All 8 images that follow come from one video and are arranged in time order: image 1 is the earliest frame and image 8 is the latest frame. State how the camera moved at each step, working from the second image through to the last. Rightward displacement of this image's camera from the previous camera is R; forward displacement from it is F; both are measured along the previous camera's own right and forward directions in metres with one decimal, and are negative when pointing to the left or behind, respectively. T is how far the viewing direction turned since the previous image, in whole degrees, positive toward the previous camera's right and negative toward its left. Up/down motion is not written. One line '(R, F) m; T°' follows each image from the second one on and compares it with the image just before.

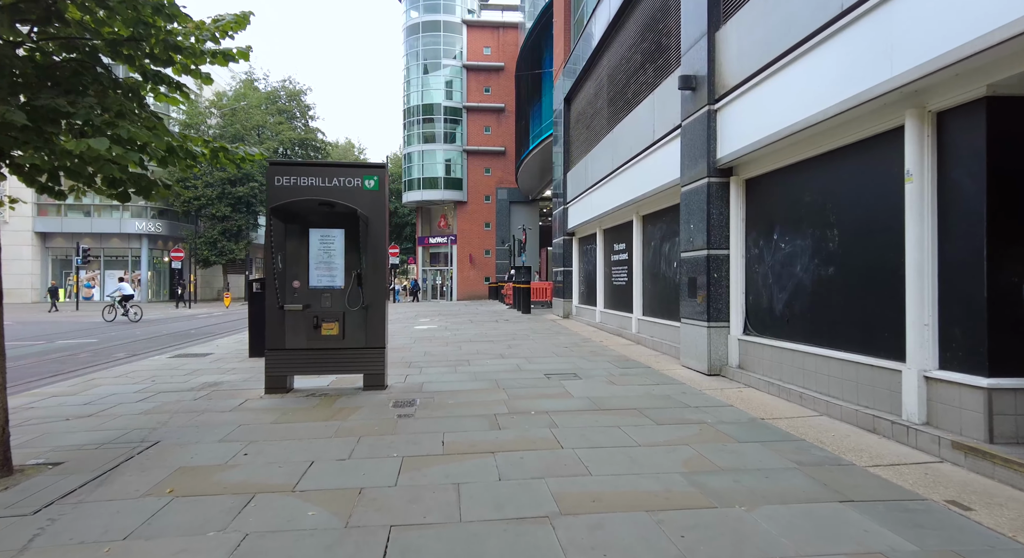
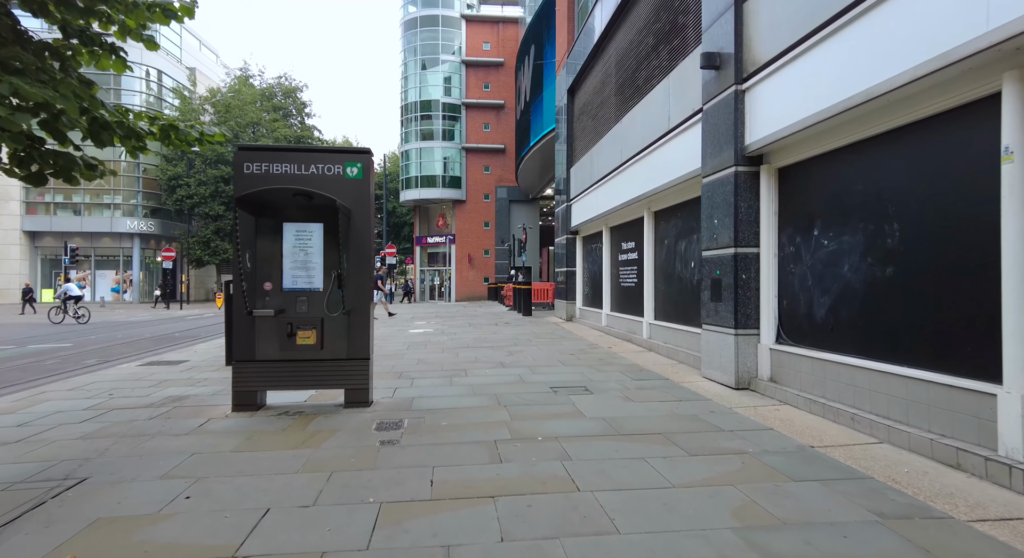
(0.0, +0.8) m; 0°
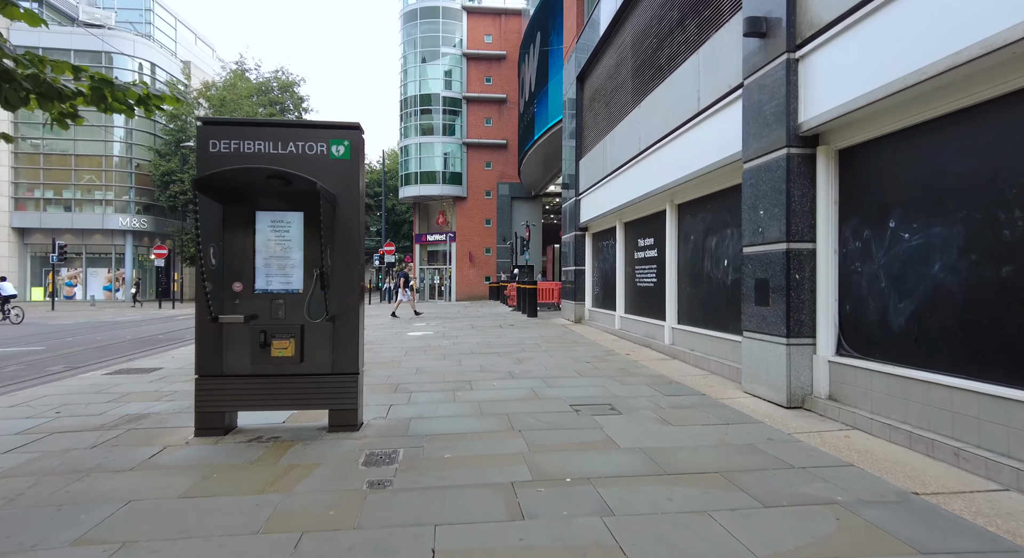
(-0.2, +1.0) m; 0°
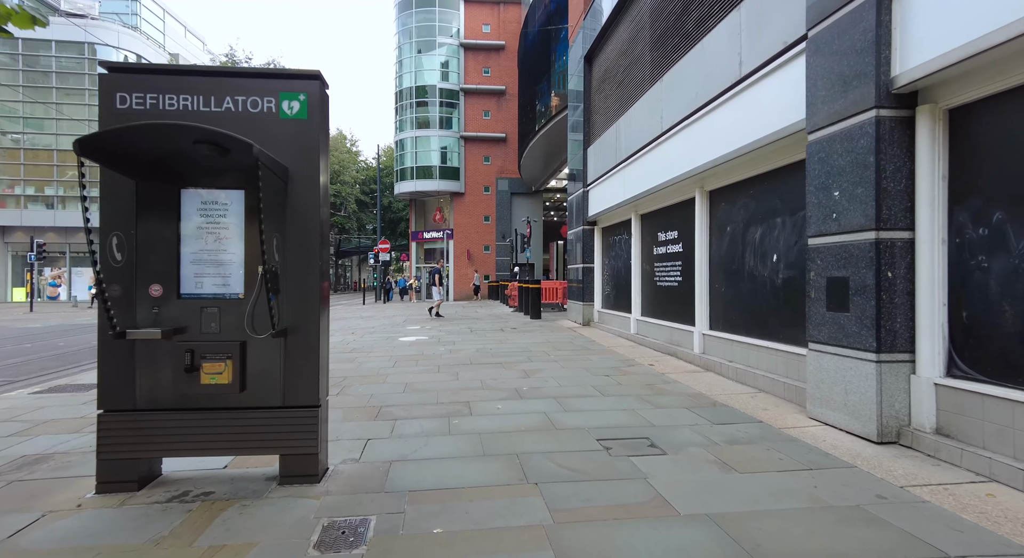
(-0.1, +1.3) m; 0°
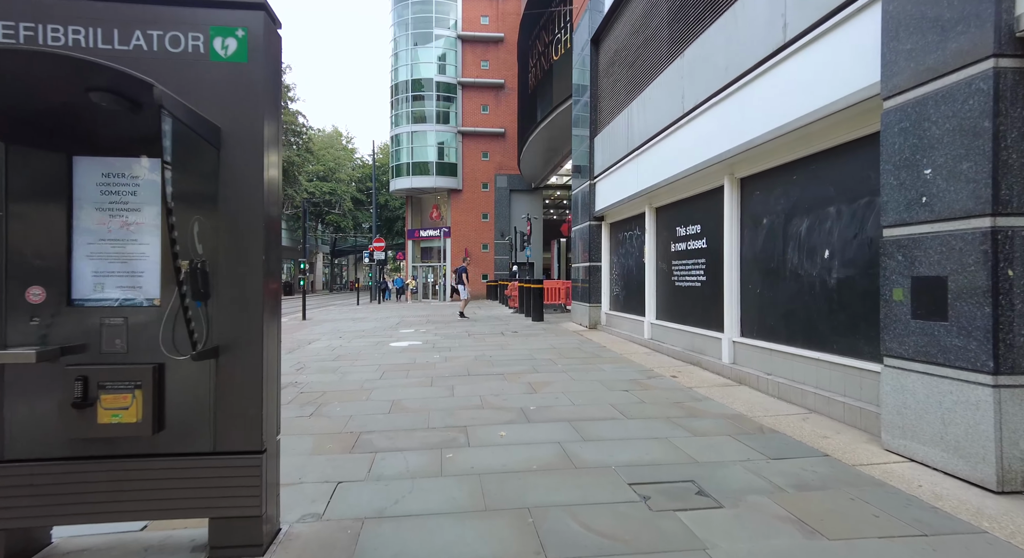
(-0.1, +1.0) m; 0°
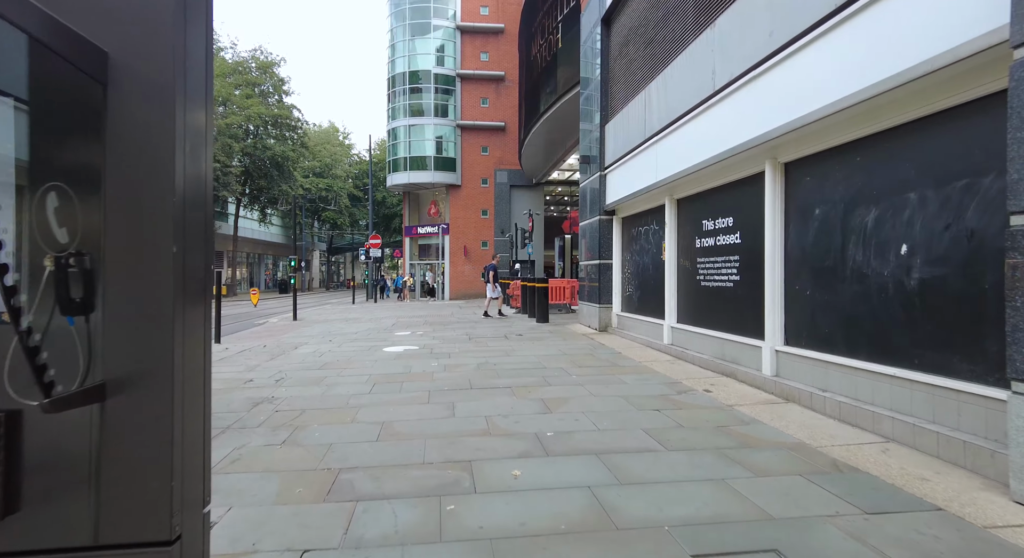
(-0.1, +1.0) m; 0°
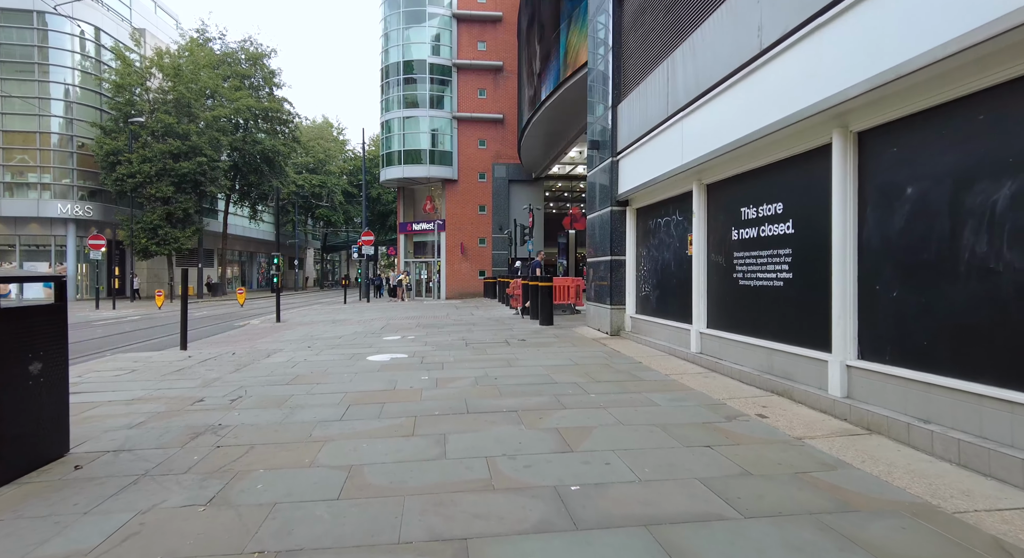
(-0.1, +1.3) m; 0°
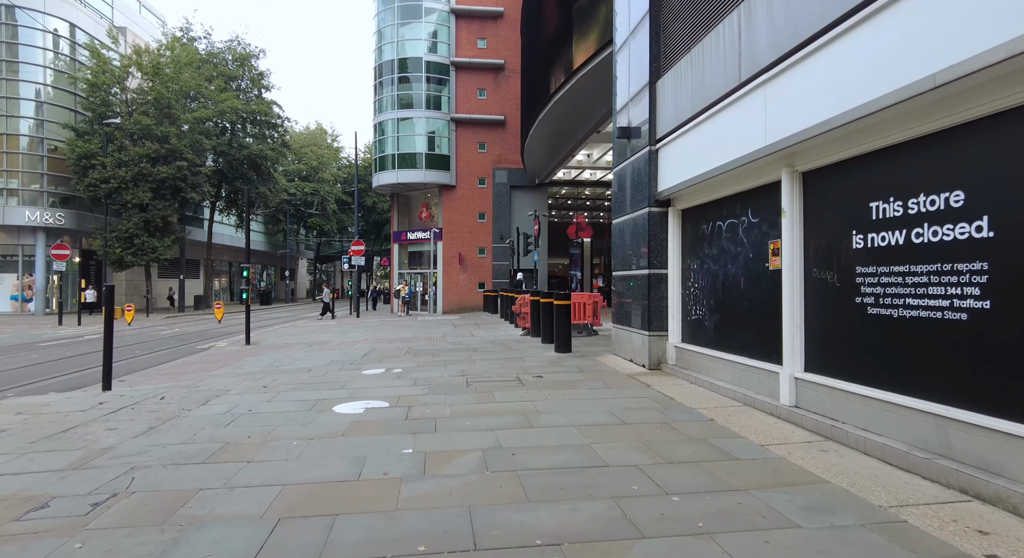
(-0.3, +2.3) m; 0°
